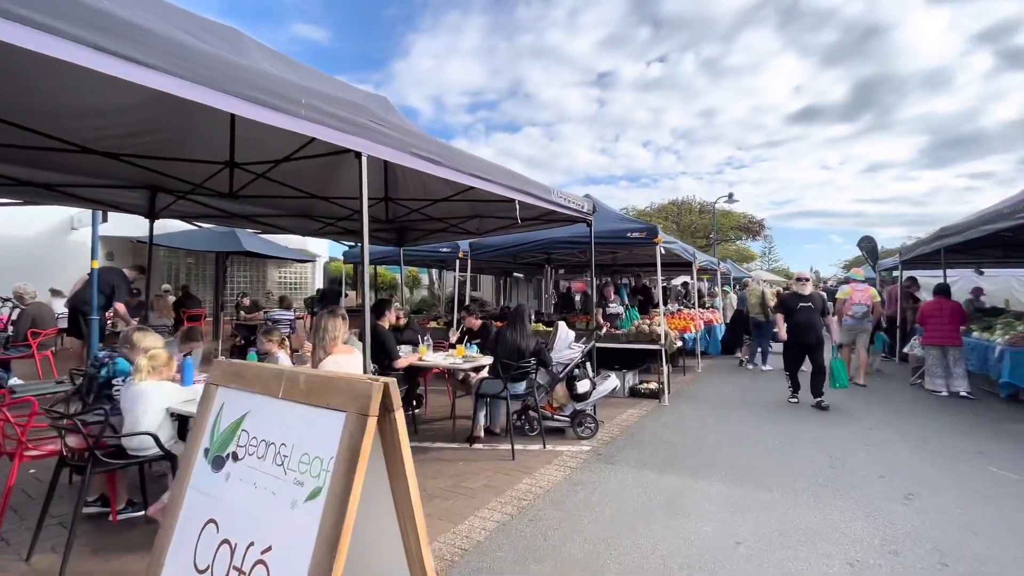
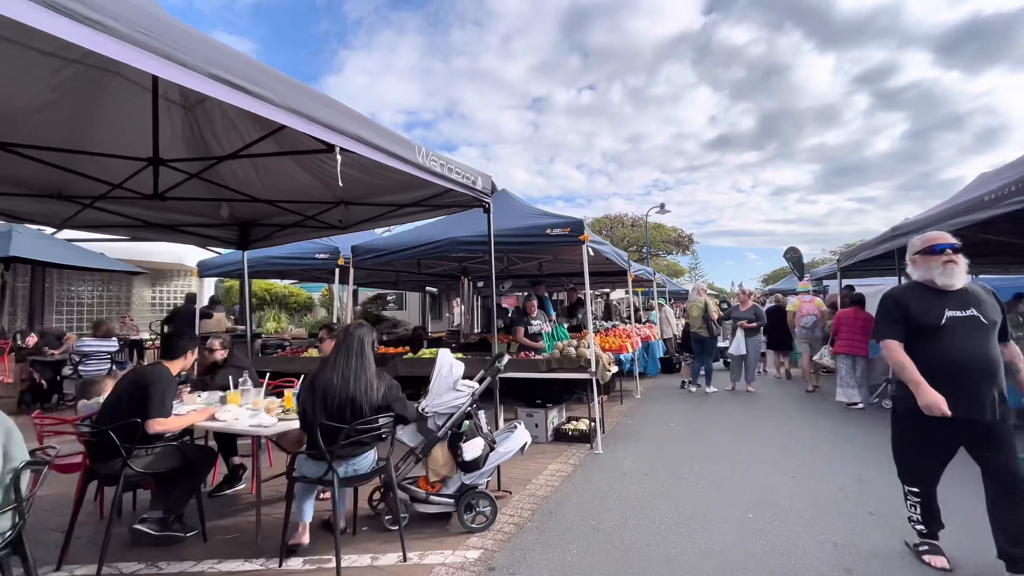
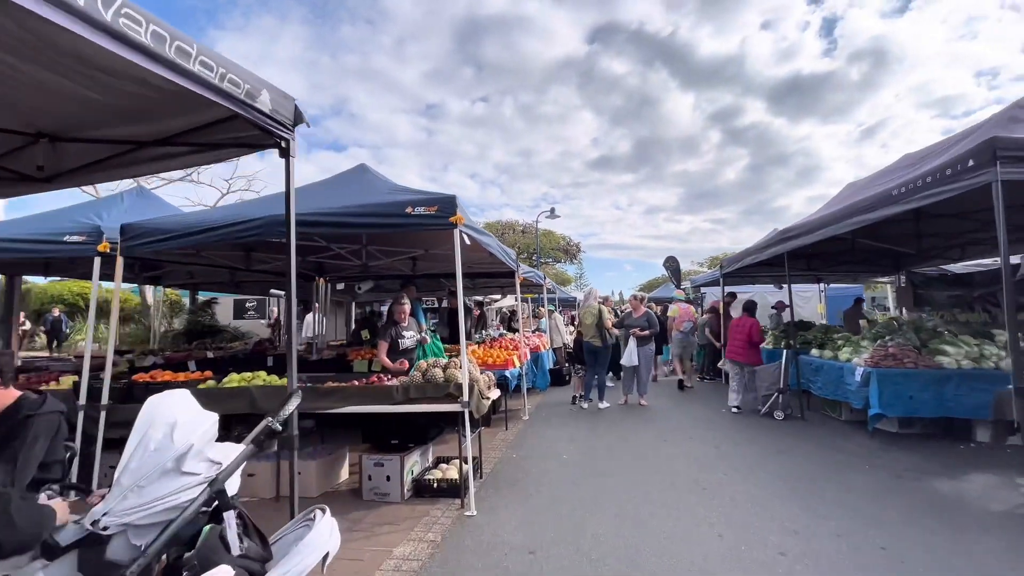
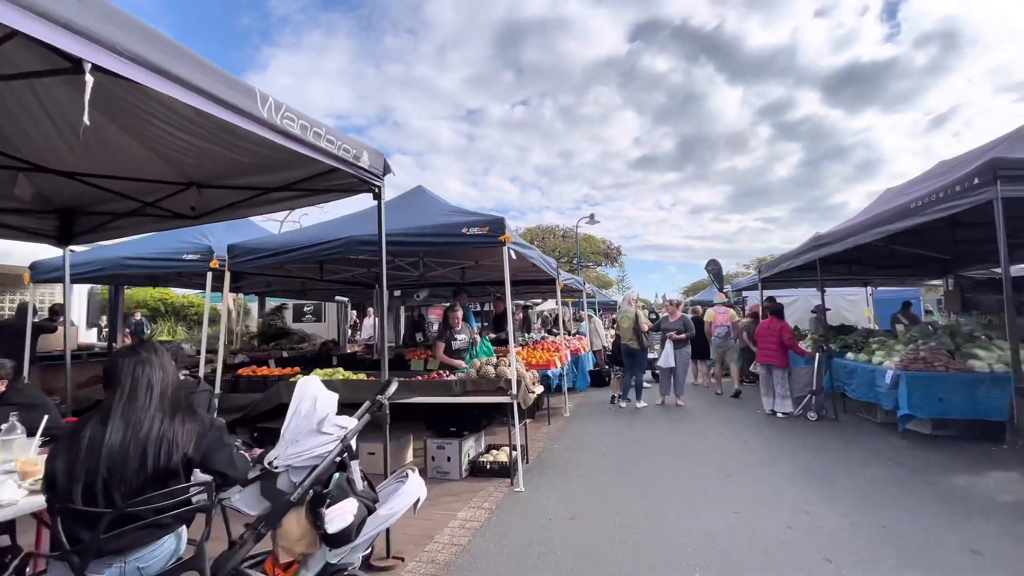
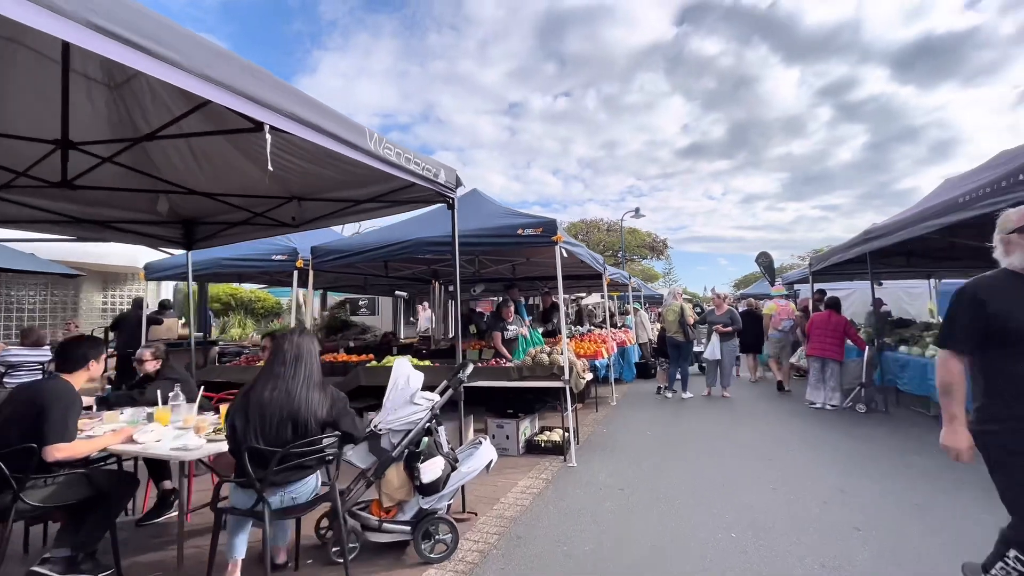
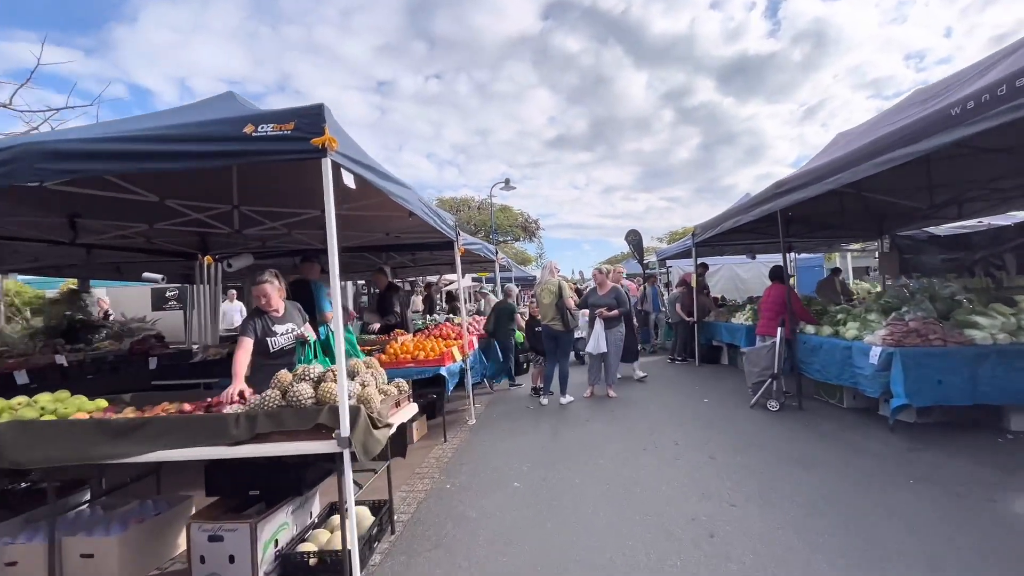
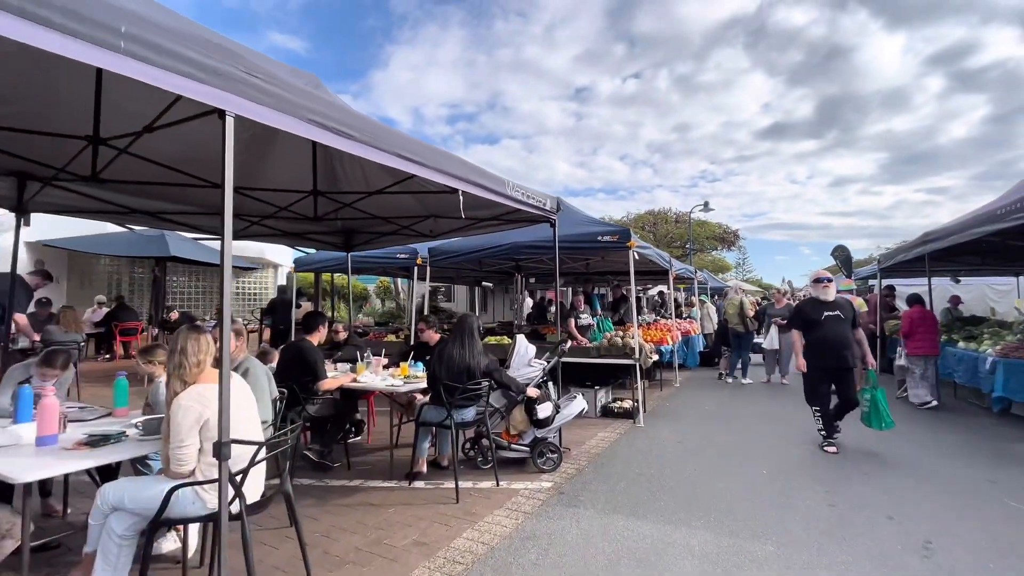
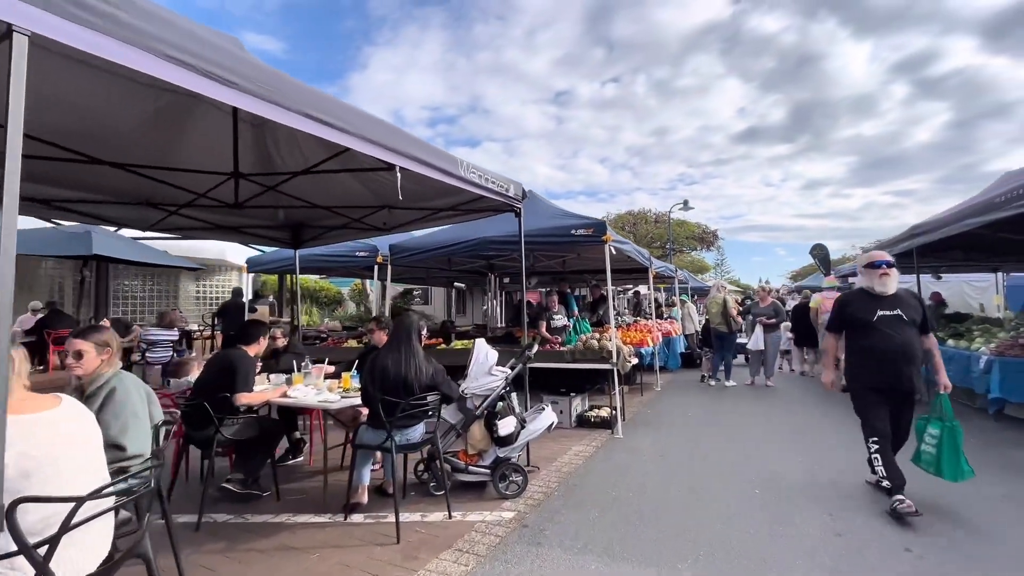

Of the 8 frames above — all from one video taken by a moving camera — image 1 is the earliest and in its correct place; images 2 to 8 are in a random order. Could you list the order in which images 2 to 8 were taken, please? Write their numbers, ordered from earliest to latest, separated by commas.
7, 8, 2, 5, 4, 3, 6
